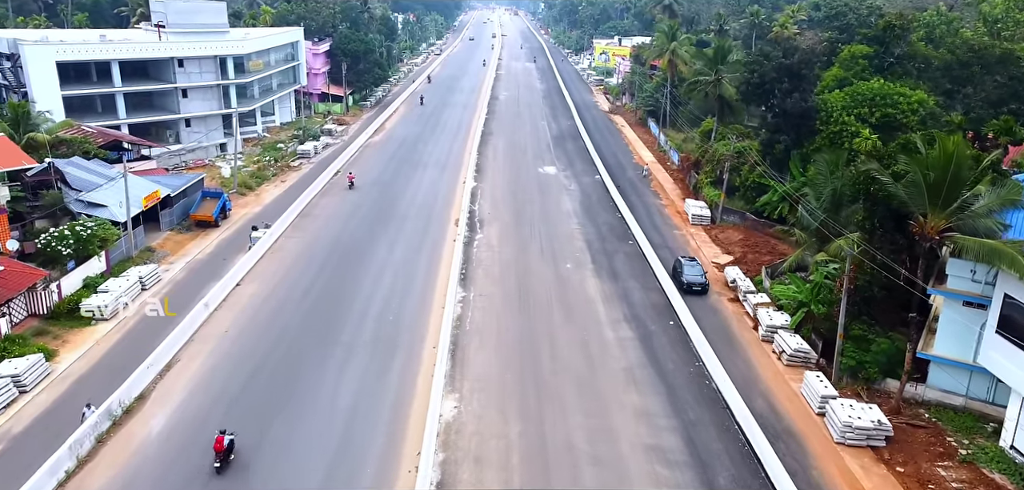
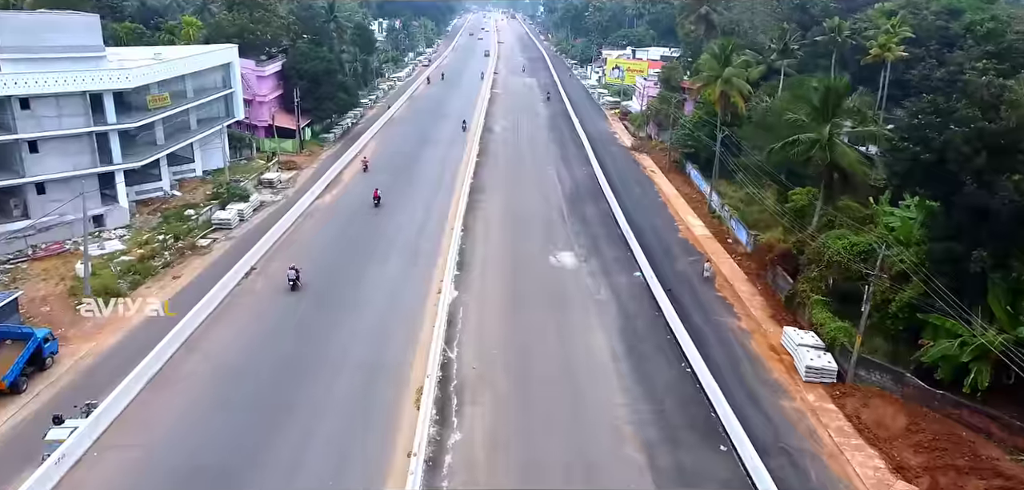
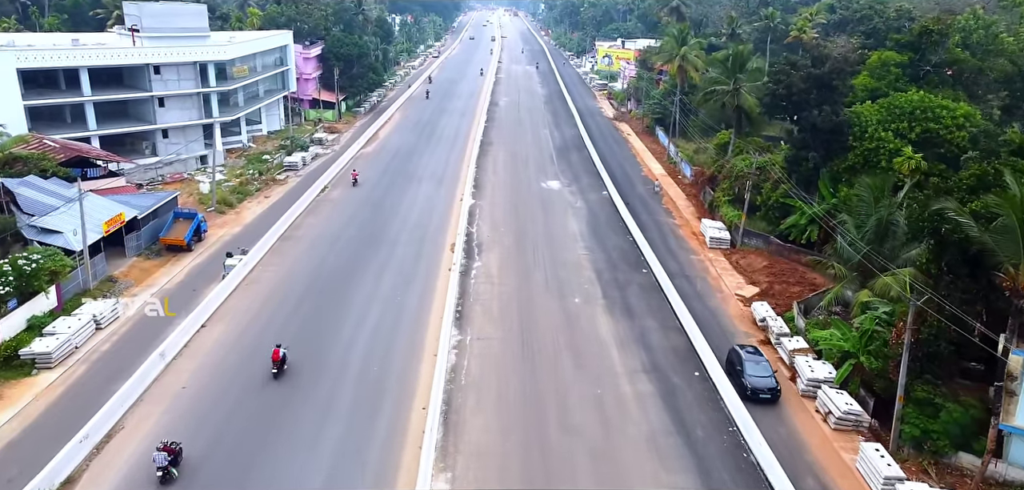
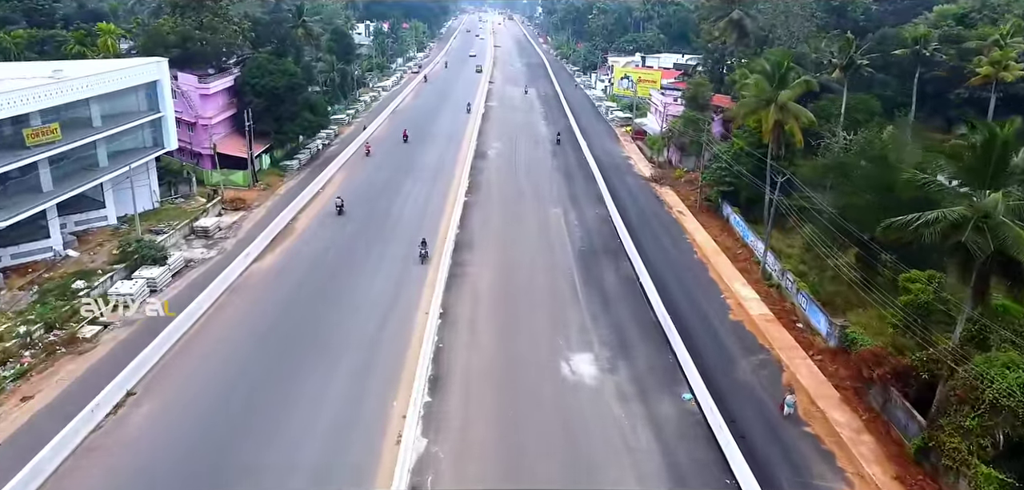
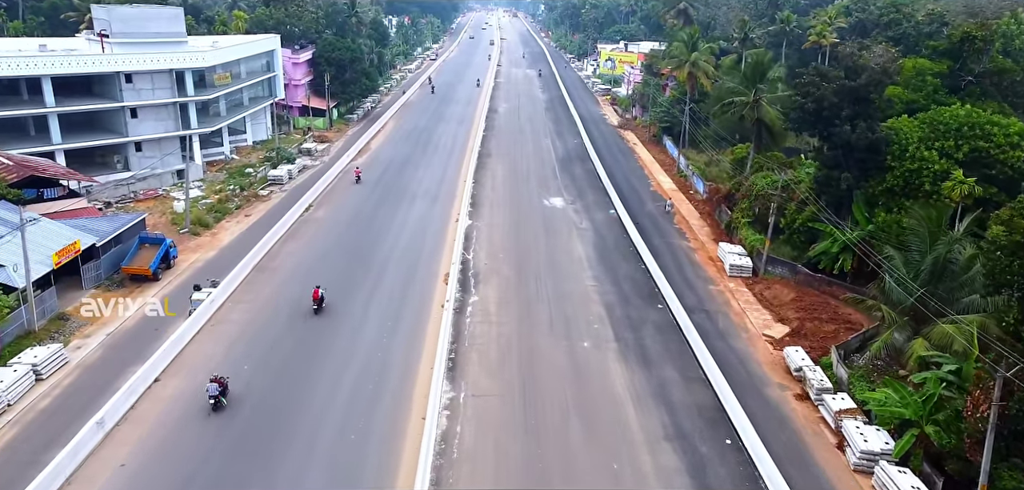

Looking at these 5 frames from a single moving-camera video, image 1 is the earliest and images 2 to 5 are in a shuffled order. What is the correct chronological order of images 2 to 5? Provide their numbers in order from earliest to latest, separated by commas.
3, 5, 2, 4
